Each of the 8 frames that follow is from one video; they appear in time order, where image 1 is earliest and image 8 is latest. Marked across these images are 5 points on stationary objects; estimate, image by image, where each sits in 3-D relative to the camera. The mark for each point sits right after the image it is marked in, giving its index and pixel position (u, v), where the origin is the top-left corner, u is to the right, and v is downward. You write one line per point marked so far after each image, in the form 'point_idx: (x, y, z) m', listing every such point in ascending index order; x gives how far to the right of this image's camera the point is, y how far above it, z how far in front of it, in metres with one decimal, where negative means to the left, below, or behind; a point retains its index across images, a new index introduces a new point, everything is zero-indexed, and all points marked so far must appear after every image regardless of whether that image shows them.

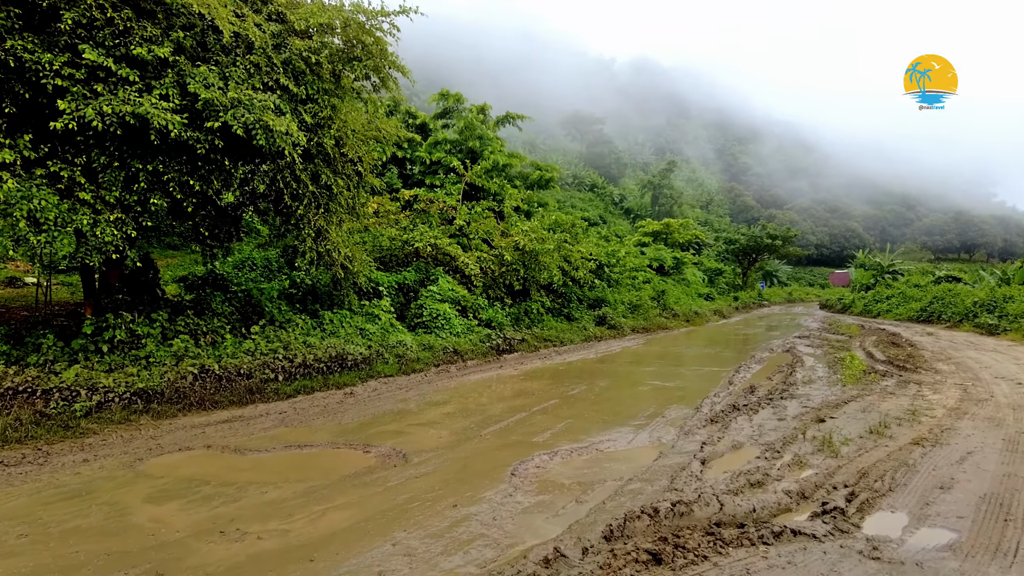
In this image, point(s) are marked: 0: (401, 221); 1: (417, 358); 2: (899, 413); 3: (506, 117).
0: (-2.2, +1.3, +13.1) m
1: (-1.3, -1.0, +9.3) m
2: (+3.5, -1.1, +5.9) m
3: (-0.1, +4.8, +18.5) m
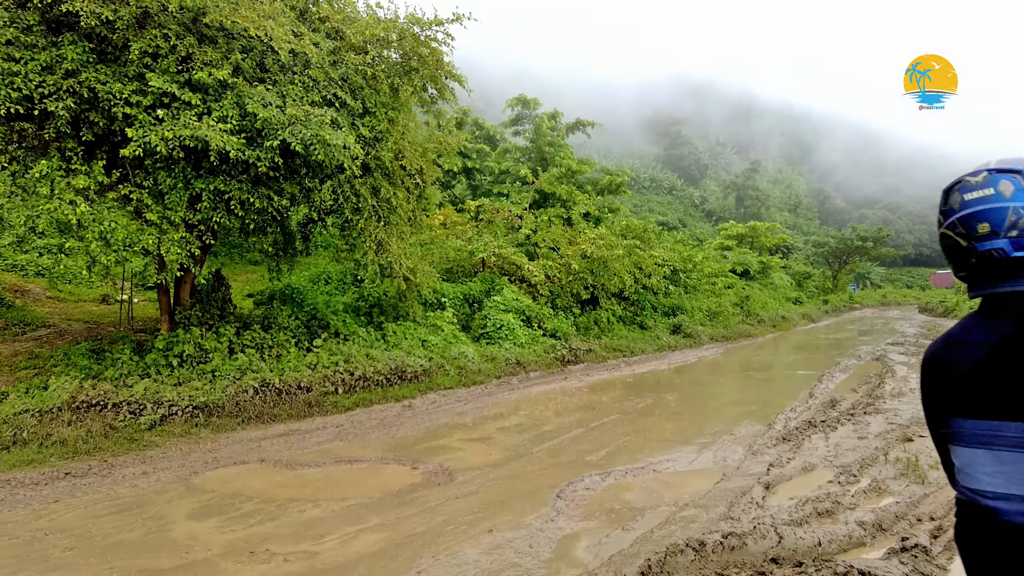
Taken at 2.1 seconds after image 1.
0: (-0.9, +1.1, +13.1) m
1: (-0.5, -1.1, +9.2) m
2: (+3.9, -1.2, +5.3) m
3: (+1.8, +4.6, +18.3) m
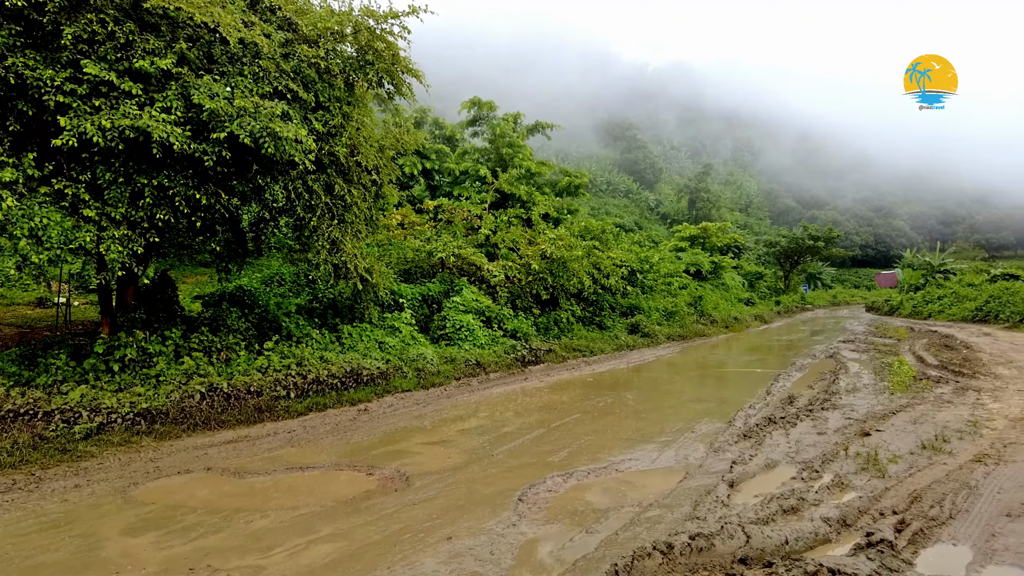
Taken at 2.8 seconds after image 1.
0: (-1.7, +1.1, +12.9) m
1: (-1.0, -1.1, +9.0) m
2: (+3.6, -1.1, +5.3) m
3: (+0.7, +4.6, +18.2) m
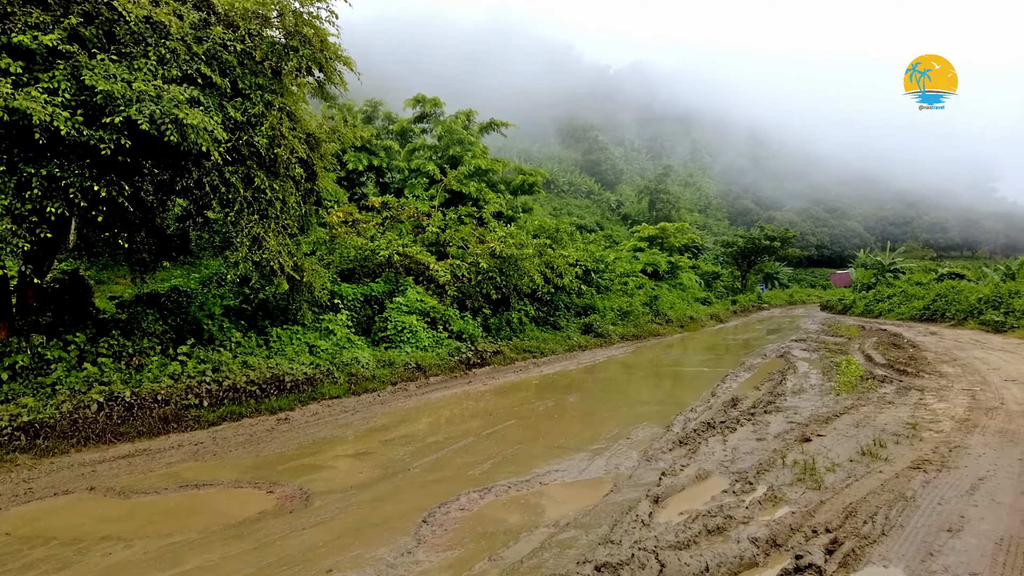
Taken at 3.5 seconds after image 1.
0: (-2.7, +1.1, +12.4) m
1: (-1.8, -1.1, +8.5) m
2: (+3.0, -1.1, +5.1) m
3: (-0.6, +4.6, +17.9) m
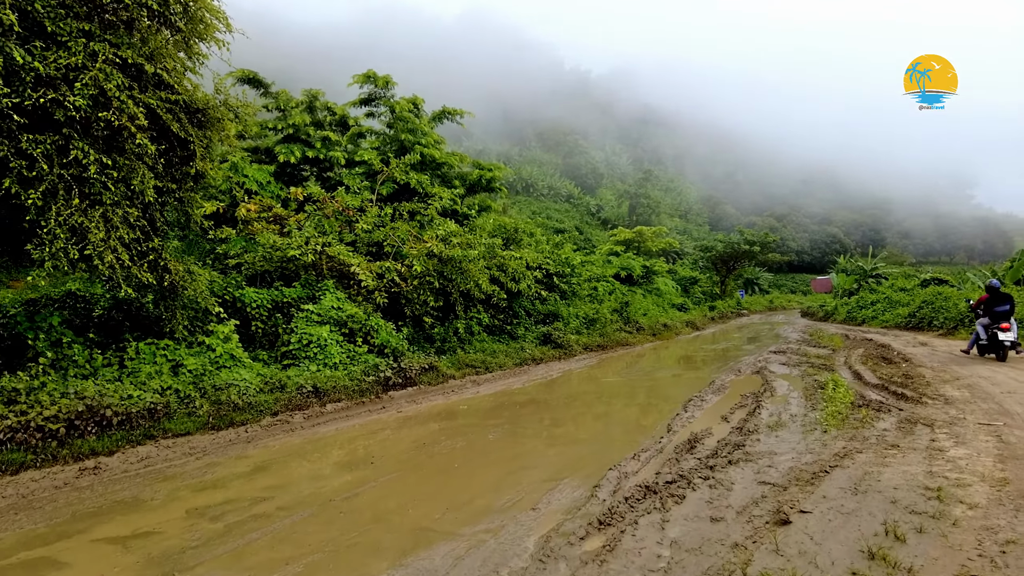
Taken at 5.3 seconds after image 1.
0: (-3.7, +1.0, +10.7) m
1: (-2.7, -1.2, +6.8) m
2: (+2.2, -1.1, +3.6) m
3: (-1.8, +4.4, +16.3) m
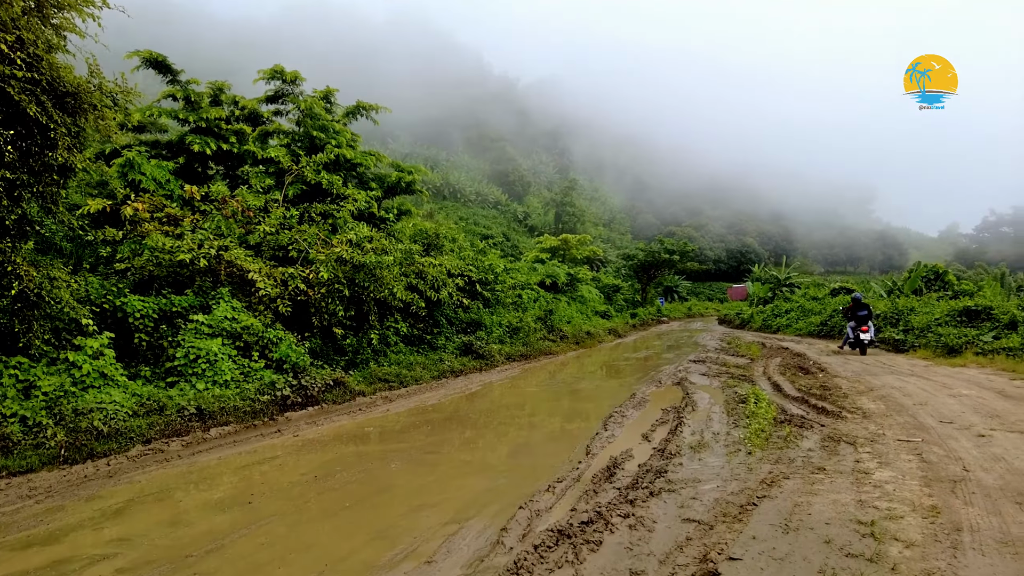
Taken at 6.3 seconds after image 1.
0: (-5.0, +0.9, +9.7) m
1: (-3.6, -1.3, +5.9) m
2: (+1.7, -1.2, +3.3) m
3: (-3.6, +4.3, +15.5) m
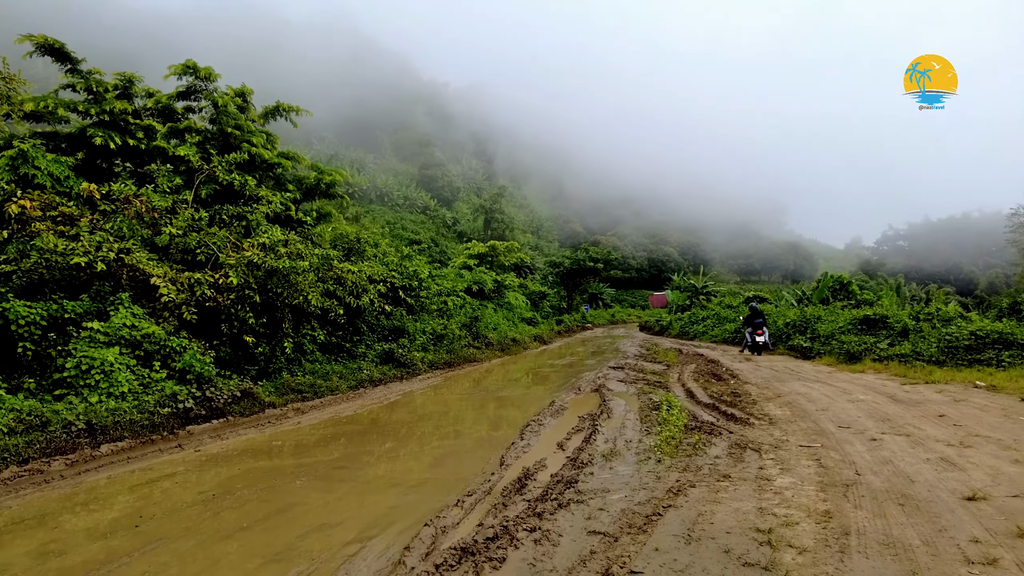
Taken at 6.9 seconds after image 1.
0: (-6.1, +0.8, +9.1) m
1: (-4.3, -1.3, +5.4) m
2: (+1.2, -1.3, +3.3) m
3: (-5.4, +4.1, +14.9) m
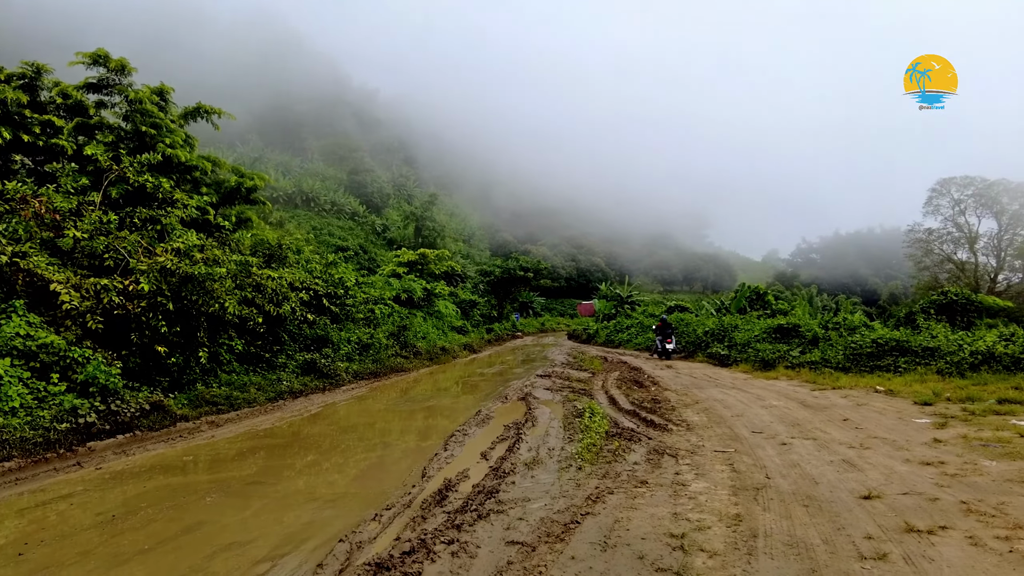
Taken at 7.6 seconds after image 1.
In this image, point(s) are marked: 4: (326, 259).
0: (-7.1, +0.8, +8.4) m
1: (-4.9, -1.4, +4.9) m
2: (+0.8, -1.3, +3.4) m
3: (-6.9, +4.0, +14.3) m
4: (-5.2, +0.8, +18.1) m
